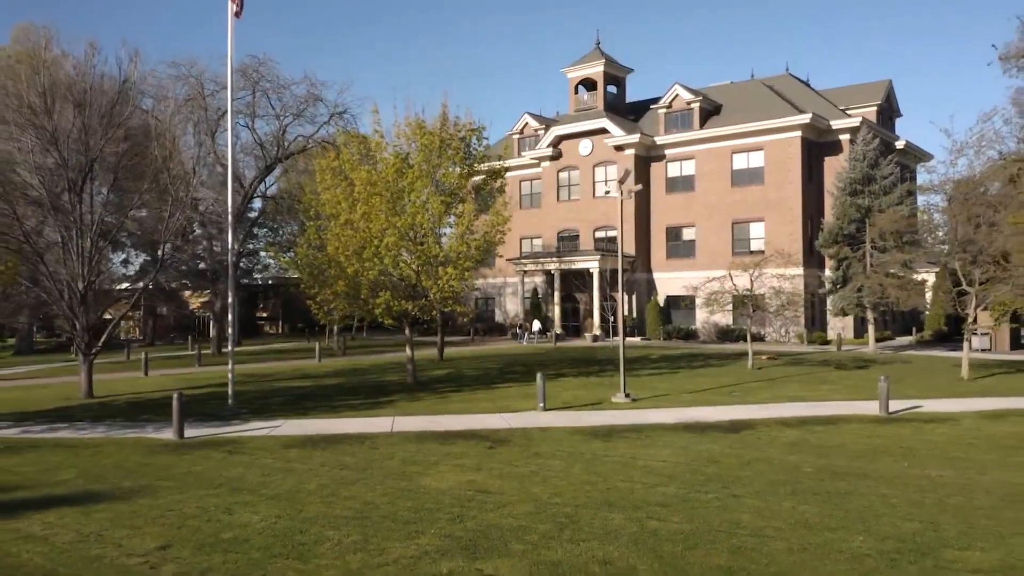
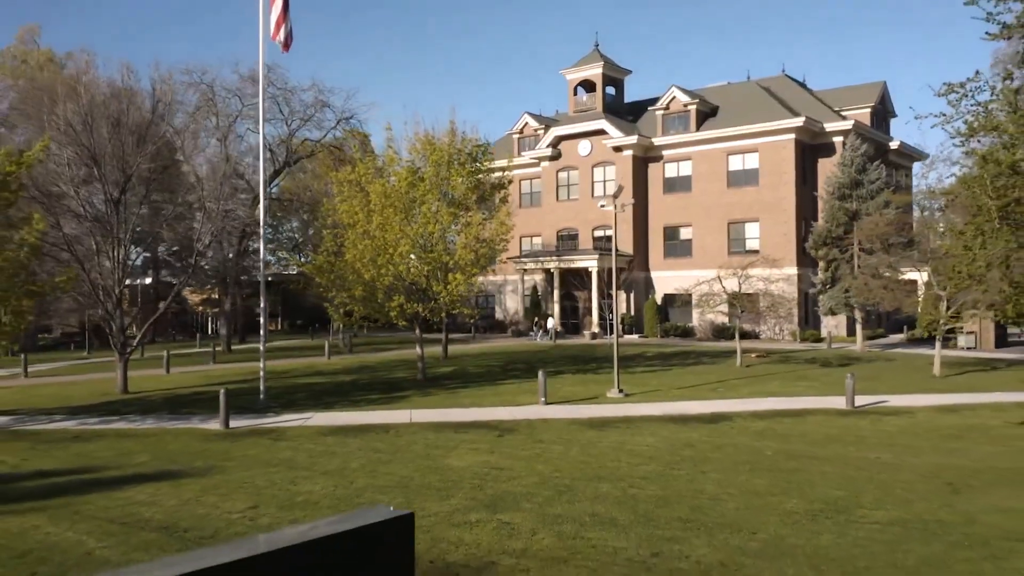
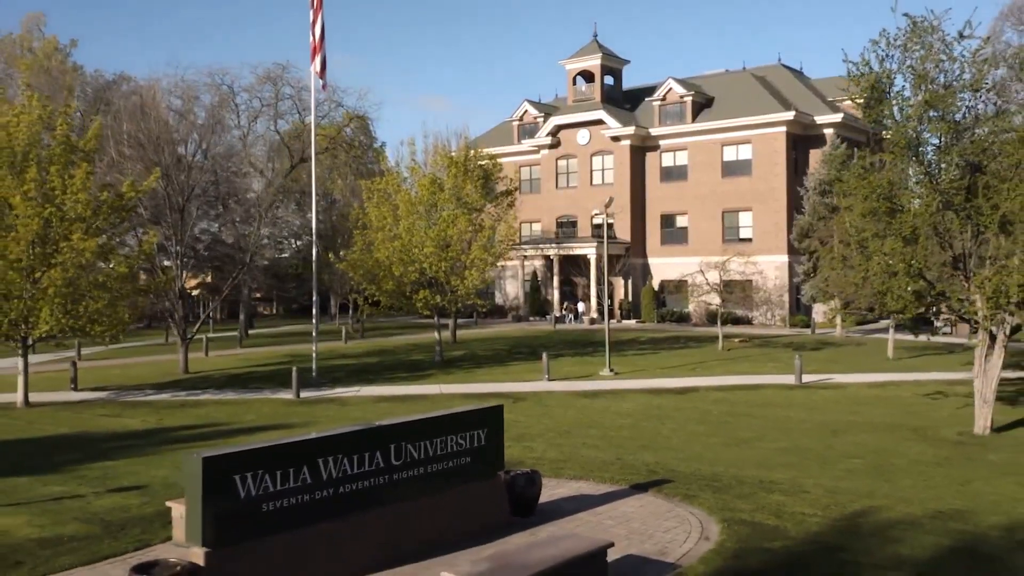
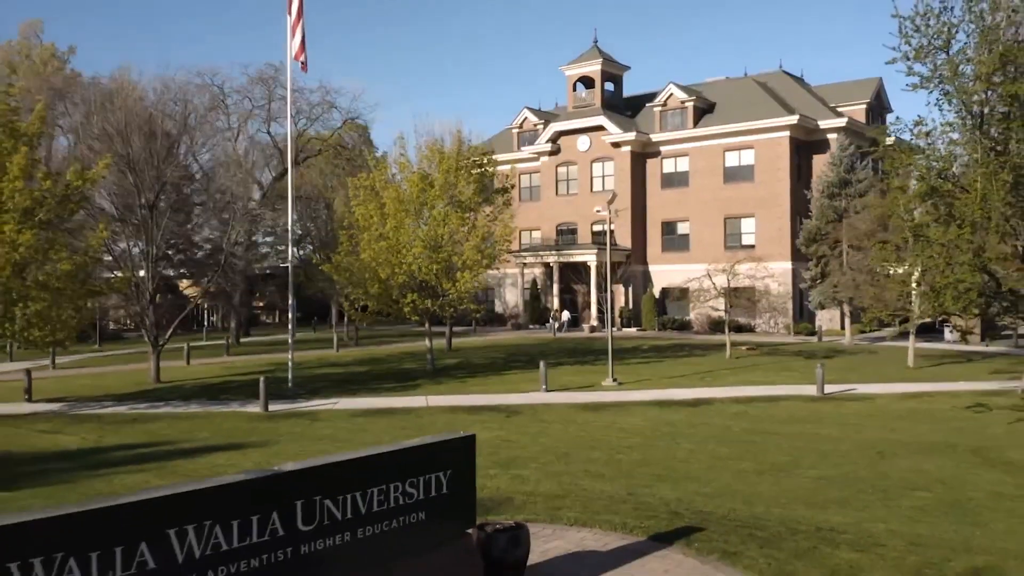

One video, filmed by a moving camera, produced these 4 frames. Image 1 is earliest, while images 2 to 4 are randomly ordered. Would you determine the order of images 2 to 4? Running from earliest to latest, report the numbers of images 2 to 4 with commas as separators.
2, 4, 3
